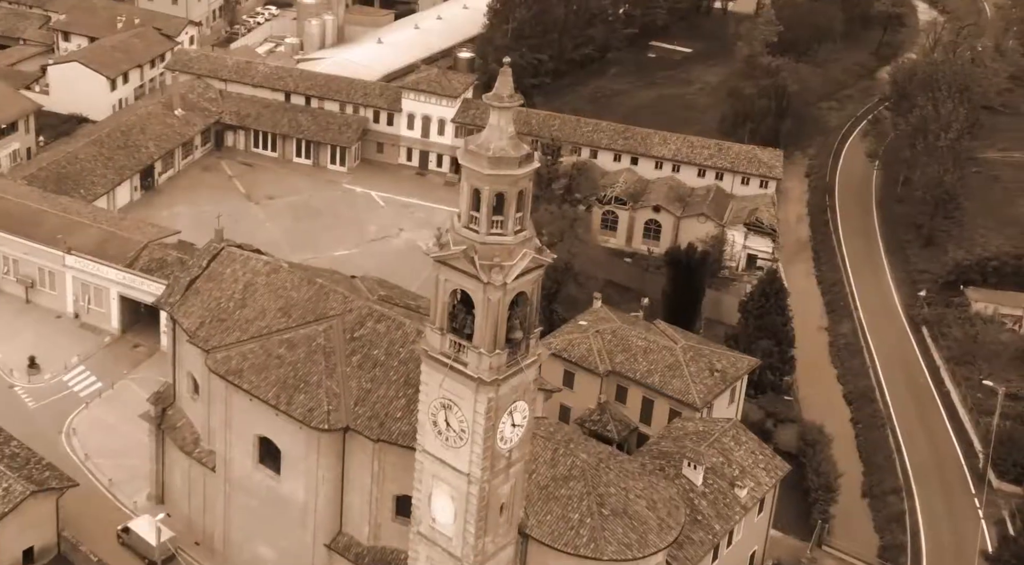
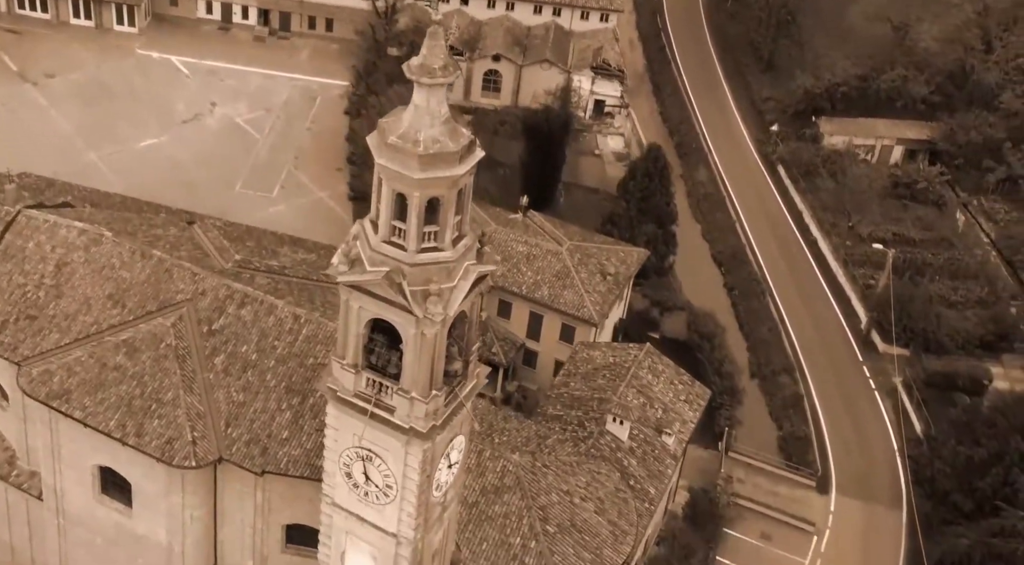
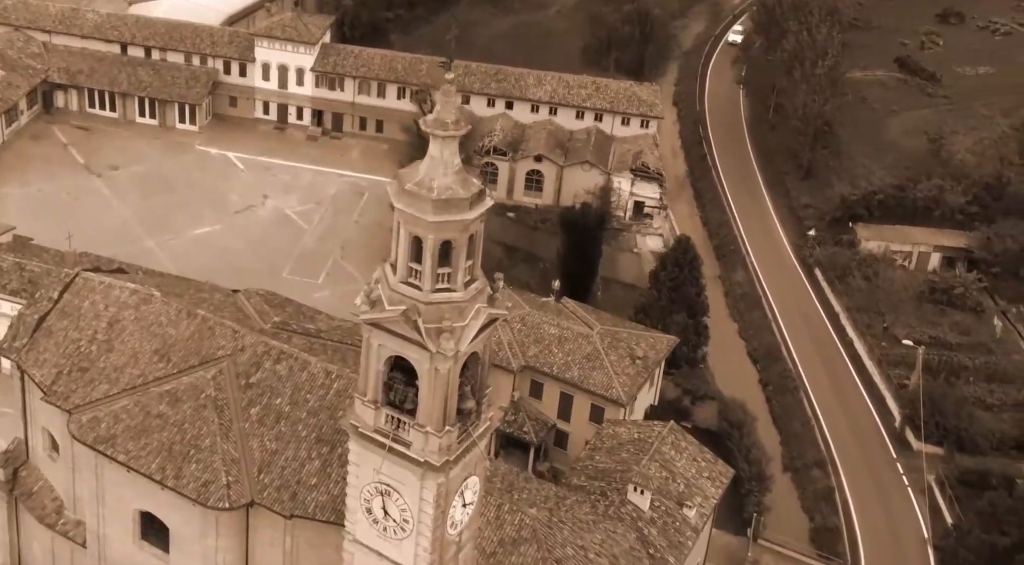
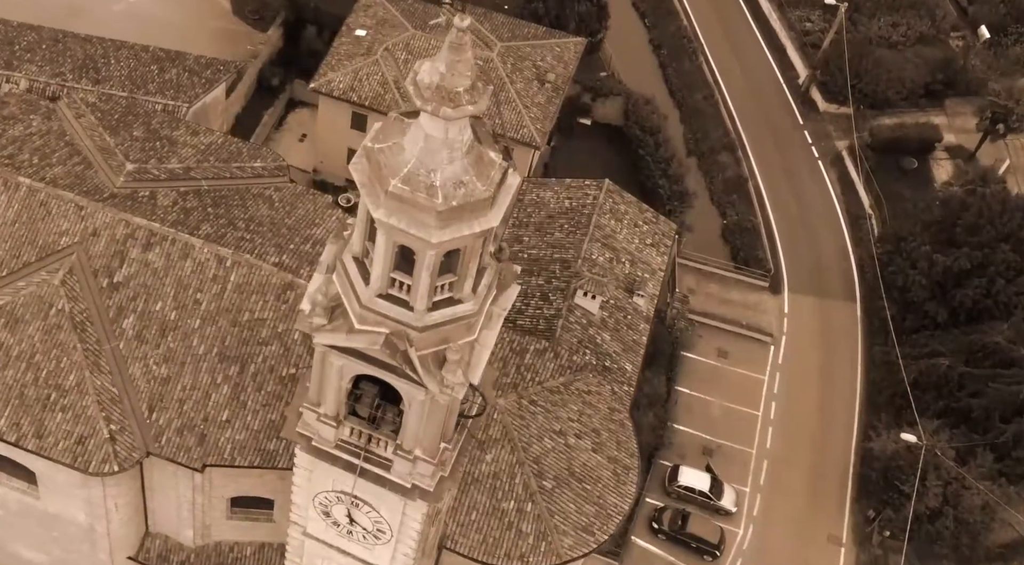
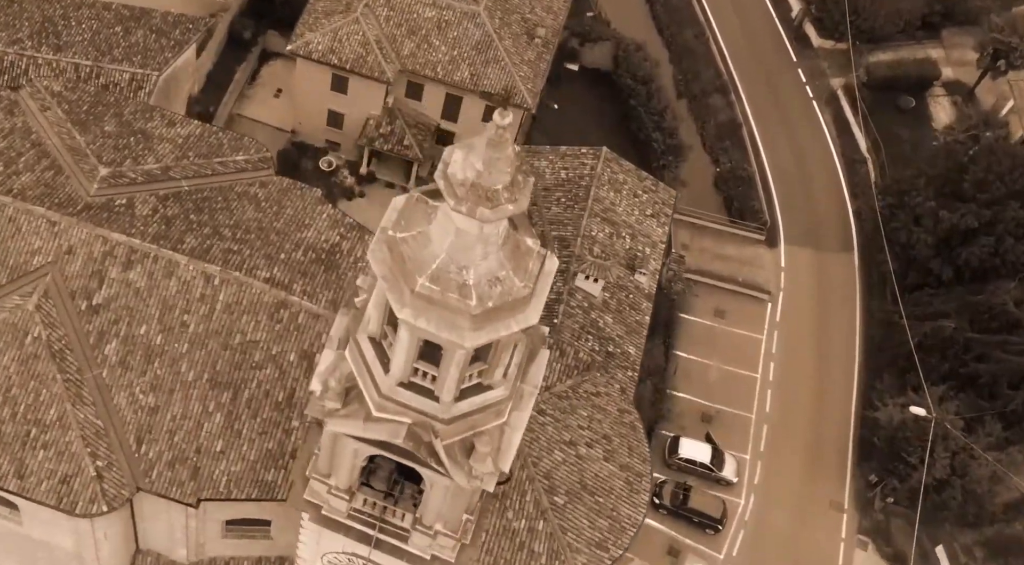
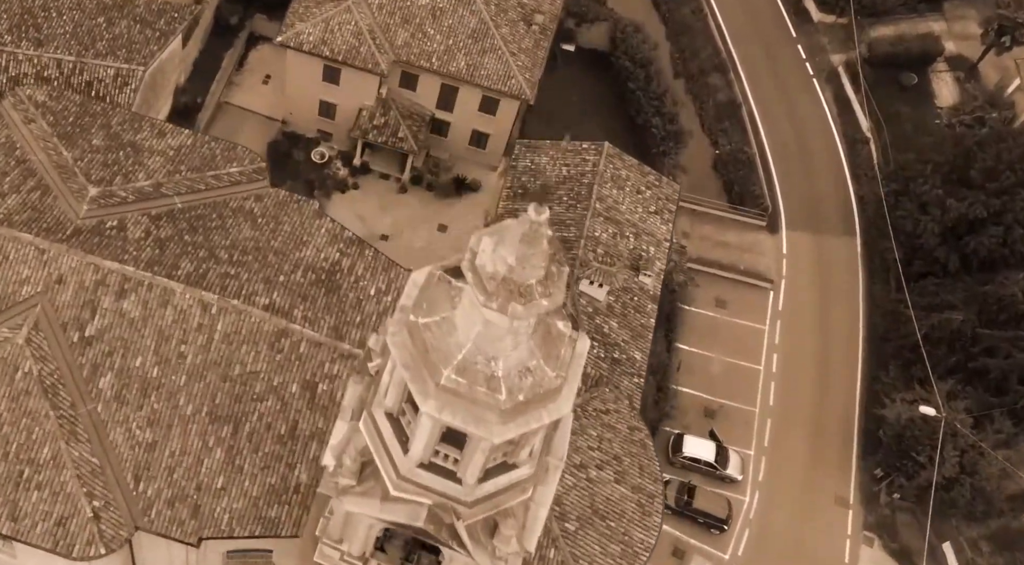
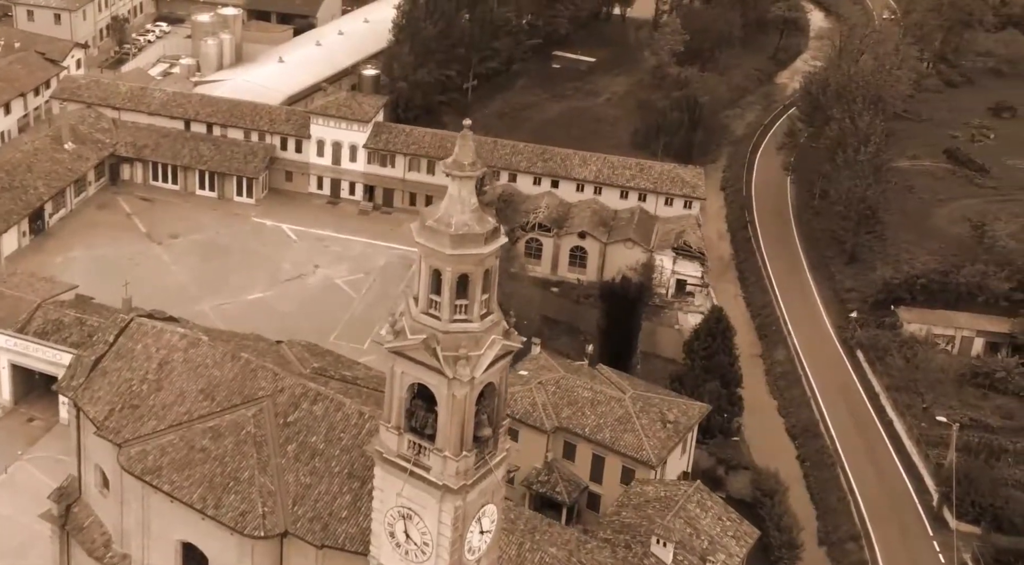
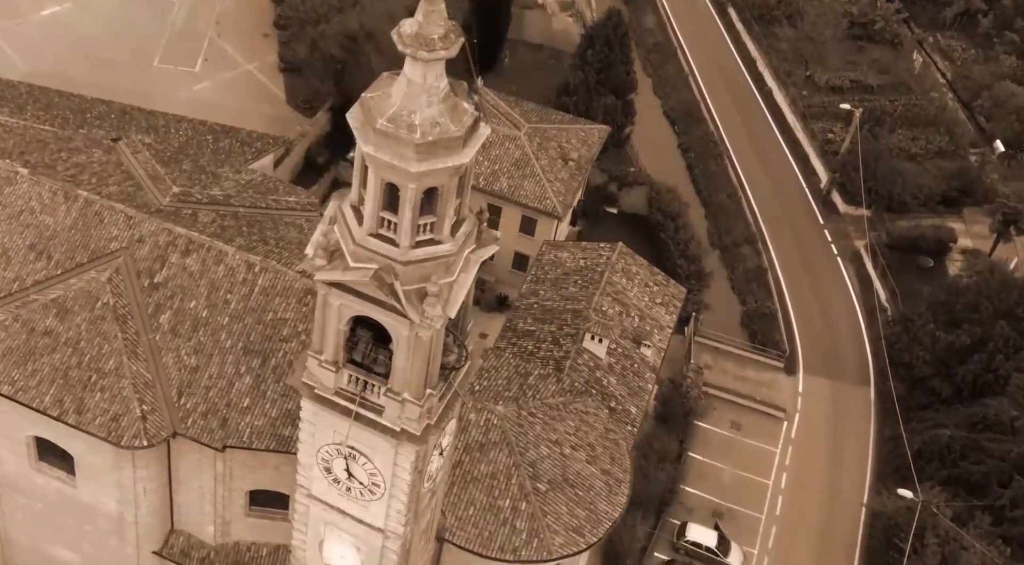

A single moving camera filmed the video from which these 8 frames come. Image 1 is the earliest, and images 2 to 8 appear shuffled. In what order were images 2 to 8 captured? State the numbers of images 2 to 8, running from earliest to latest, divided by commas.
7, 3, 2, 8, 4, 5, 6
